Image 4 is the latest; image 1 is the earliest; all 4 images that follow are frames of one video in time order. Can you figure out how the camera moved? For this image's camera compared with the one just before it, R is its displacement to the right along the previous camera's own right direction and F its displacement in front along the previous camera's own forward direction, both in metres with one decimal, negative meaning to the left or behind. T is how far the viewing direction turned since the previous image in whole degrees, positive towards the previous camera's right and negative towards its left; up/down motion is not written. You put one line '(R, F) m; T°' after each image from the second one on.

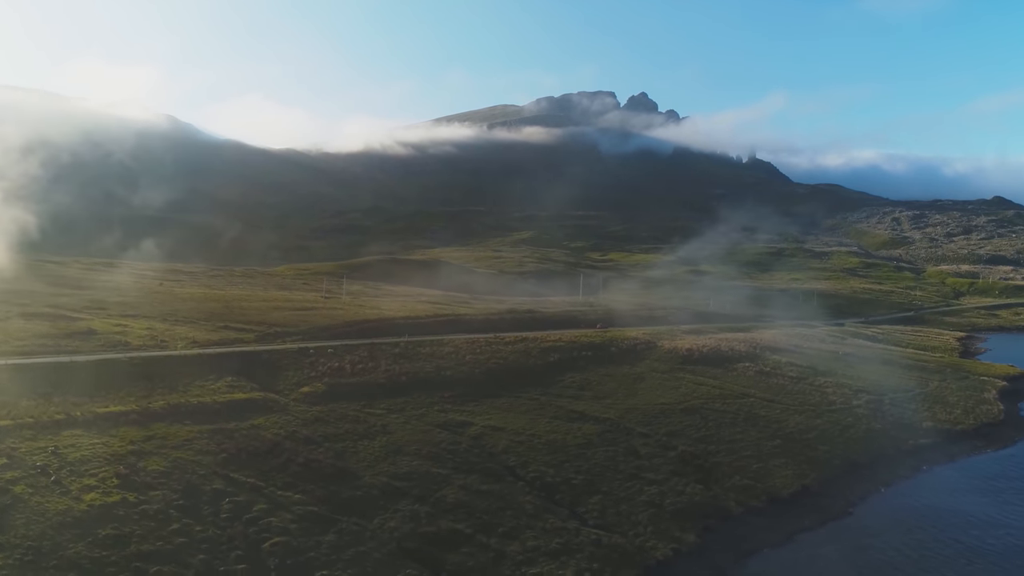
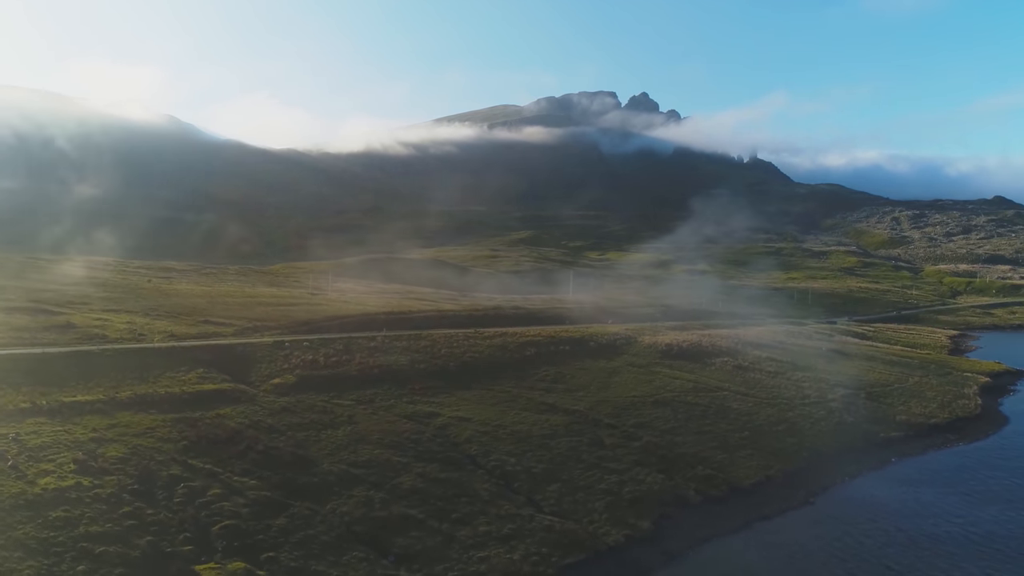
(+2.6, -0.5) m; 0°
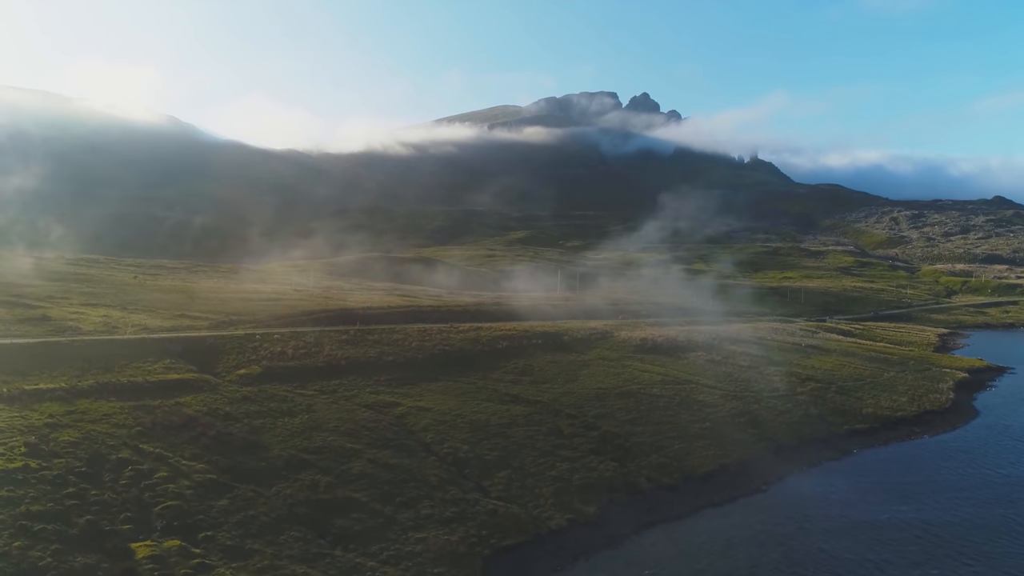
(+3.1, -0.7) m; 0°
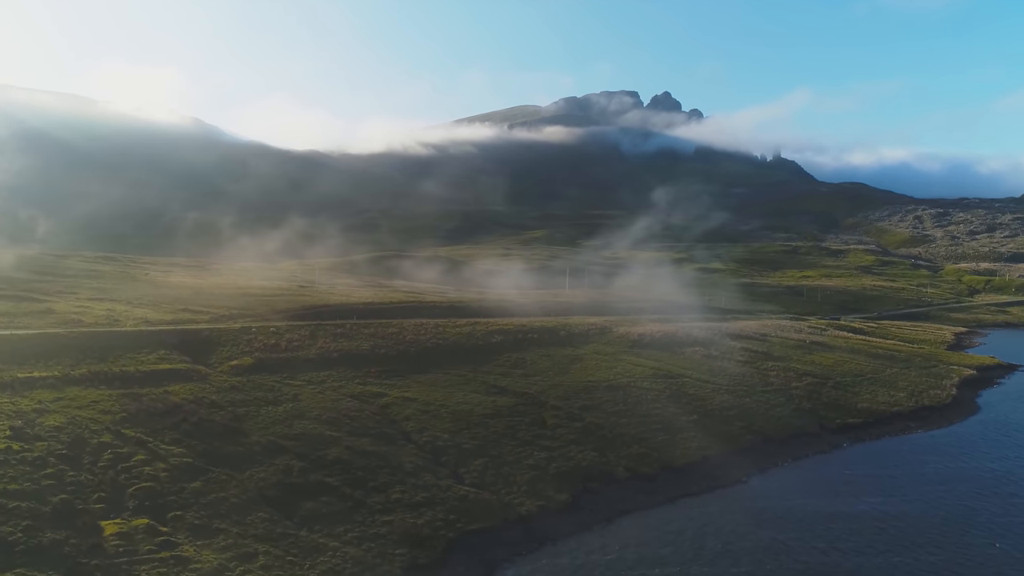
(+2.8, -0.5) m; -2°
